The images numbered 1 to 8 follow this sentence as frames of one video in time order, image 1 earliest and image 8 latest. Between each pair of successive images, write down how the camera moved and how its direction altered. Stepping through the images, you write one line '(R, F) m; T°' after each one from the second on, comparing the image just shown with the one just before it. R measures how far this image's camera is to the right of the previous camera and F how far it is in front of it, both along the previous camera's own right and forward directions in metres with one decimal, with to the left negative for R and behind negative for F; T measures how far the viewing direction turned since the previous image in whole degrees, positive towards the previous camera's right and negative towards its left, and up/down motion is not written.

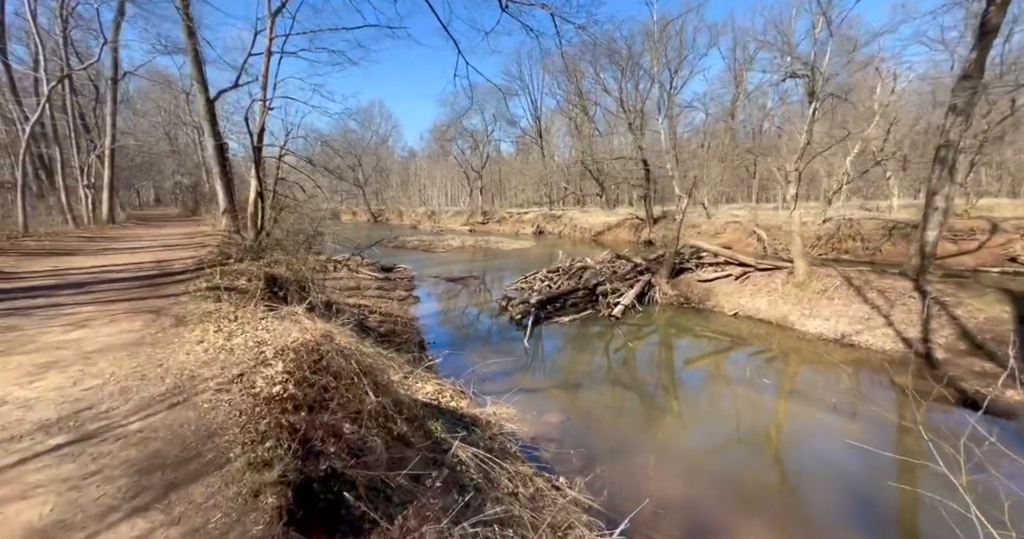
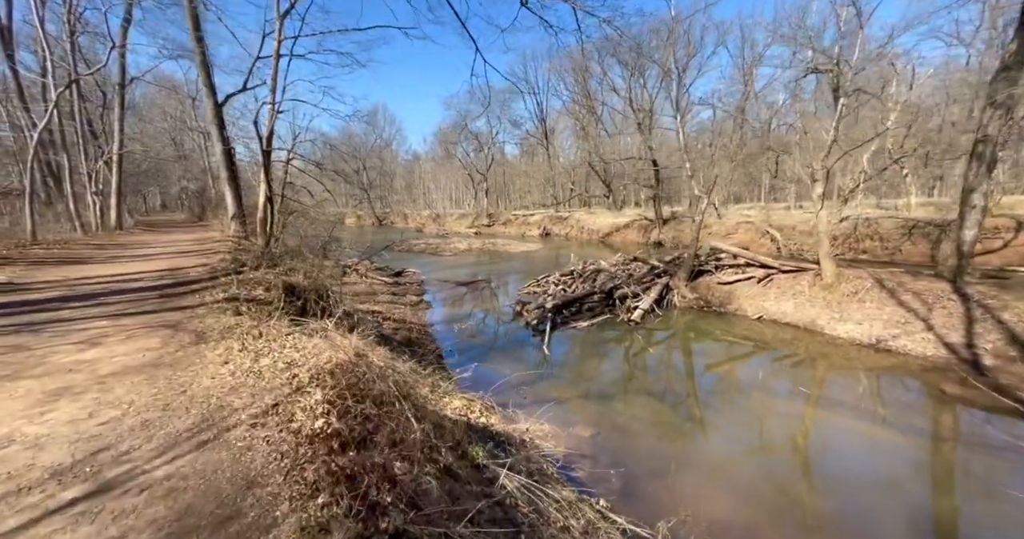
(-0.3, +0.3) m; 0°
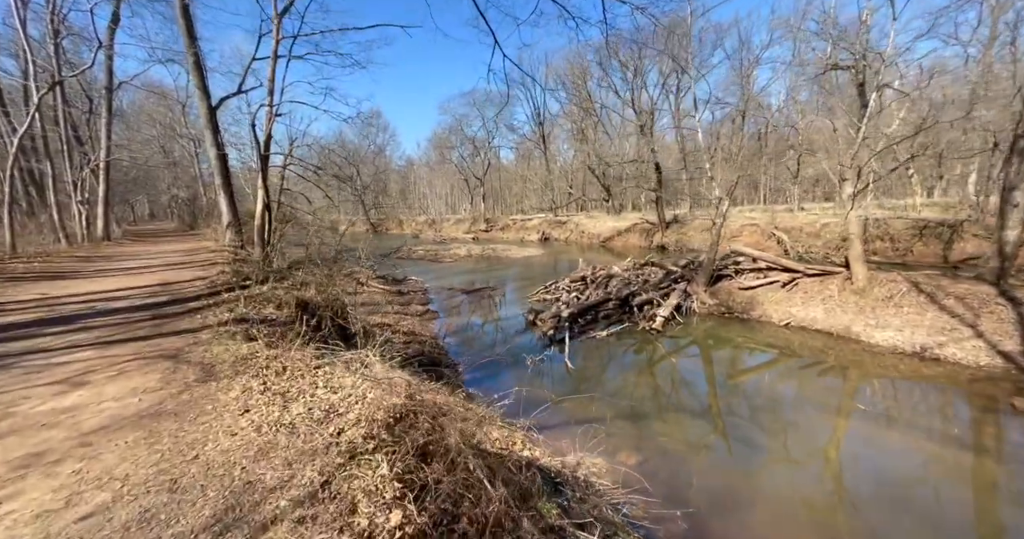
(-0.5, +0.5) m; +1°
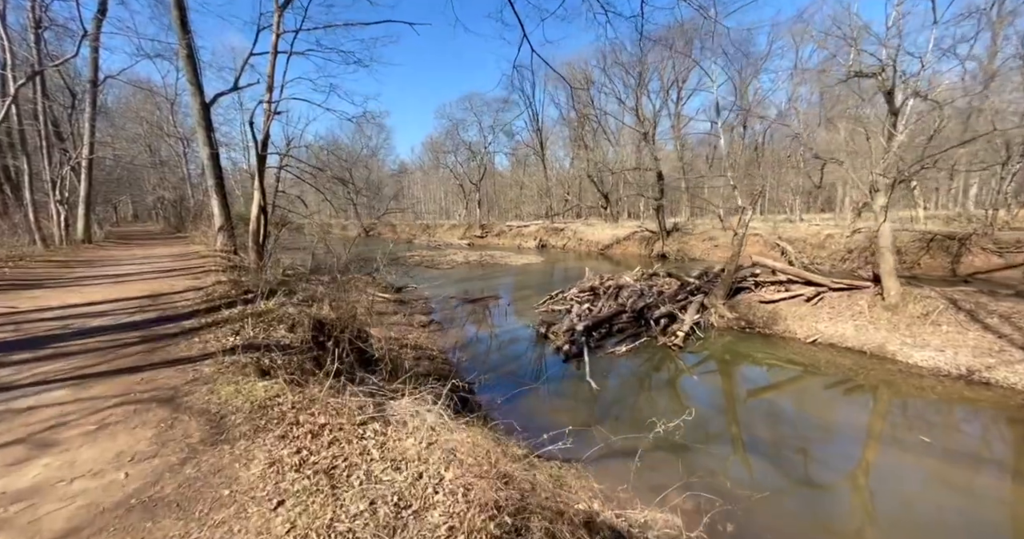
(-0.5, +0.6) m; +1°
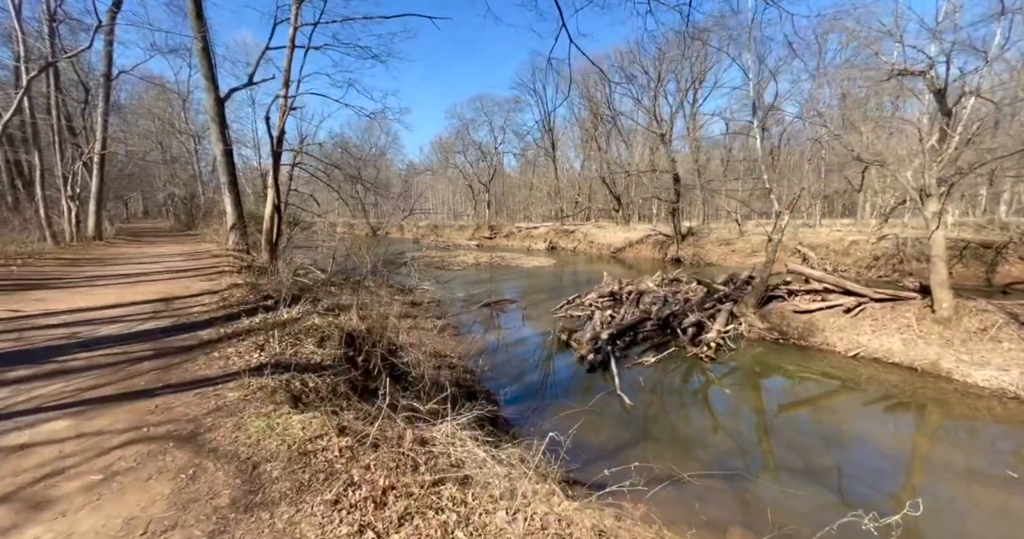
(-0.4, +0.4) m; -1°
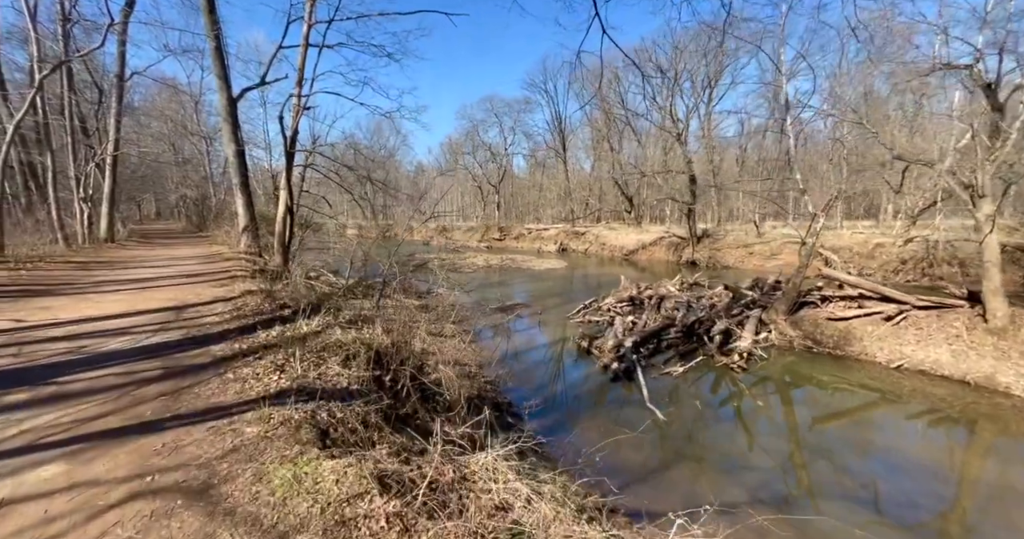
(-0.3, +0.4) m; -1°
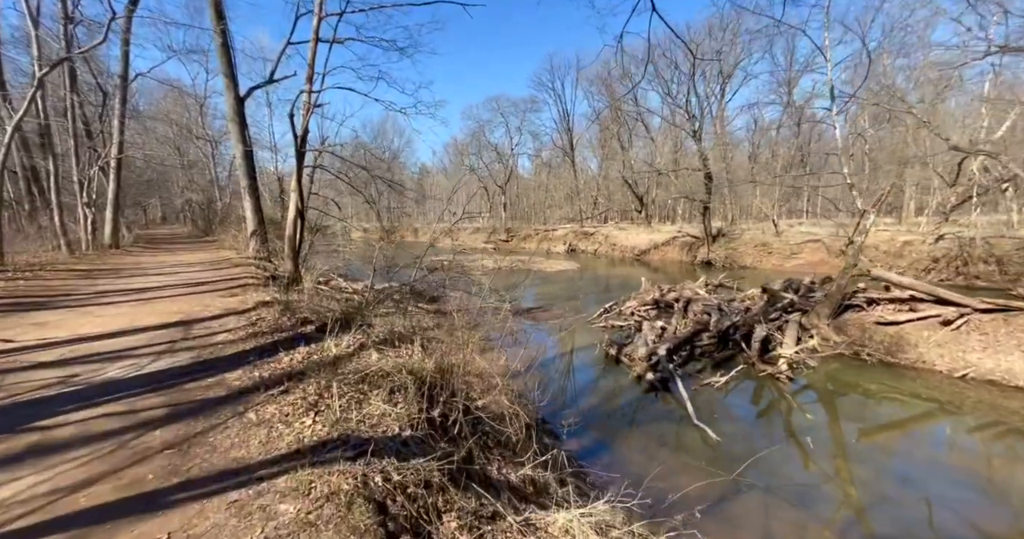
(-0.5, +0.6) m; 0°
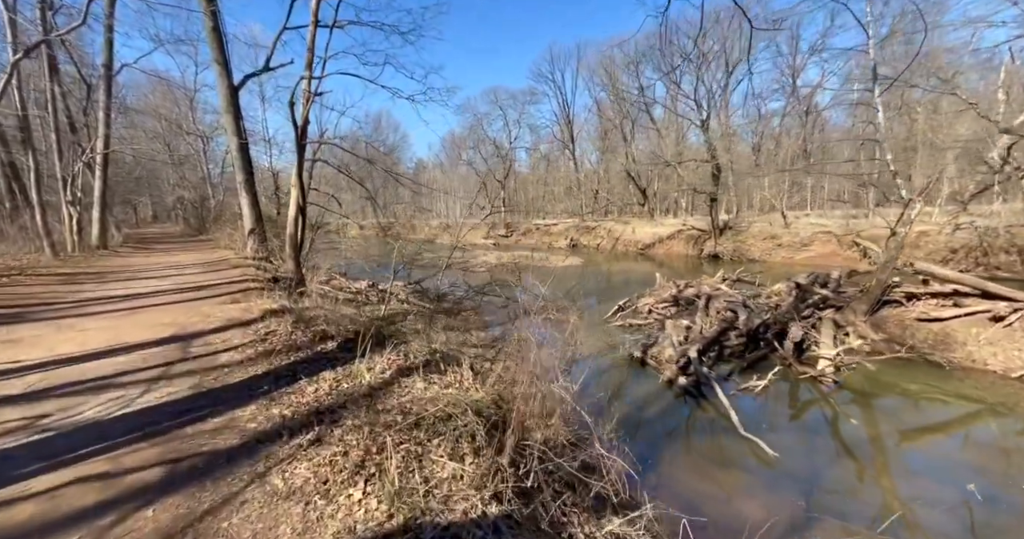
(-0.5, +0.6) m; +1°
